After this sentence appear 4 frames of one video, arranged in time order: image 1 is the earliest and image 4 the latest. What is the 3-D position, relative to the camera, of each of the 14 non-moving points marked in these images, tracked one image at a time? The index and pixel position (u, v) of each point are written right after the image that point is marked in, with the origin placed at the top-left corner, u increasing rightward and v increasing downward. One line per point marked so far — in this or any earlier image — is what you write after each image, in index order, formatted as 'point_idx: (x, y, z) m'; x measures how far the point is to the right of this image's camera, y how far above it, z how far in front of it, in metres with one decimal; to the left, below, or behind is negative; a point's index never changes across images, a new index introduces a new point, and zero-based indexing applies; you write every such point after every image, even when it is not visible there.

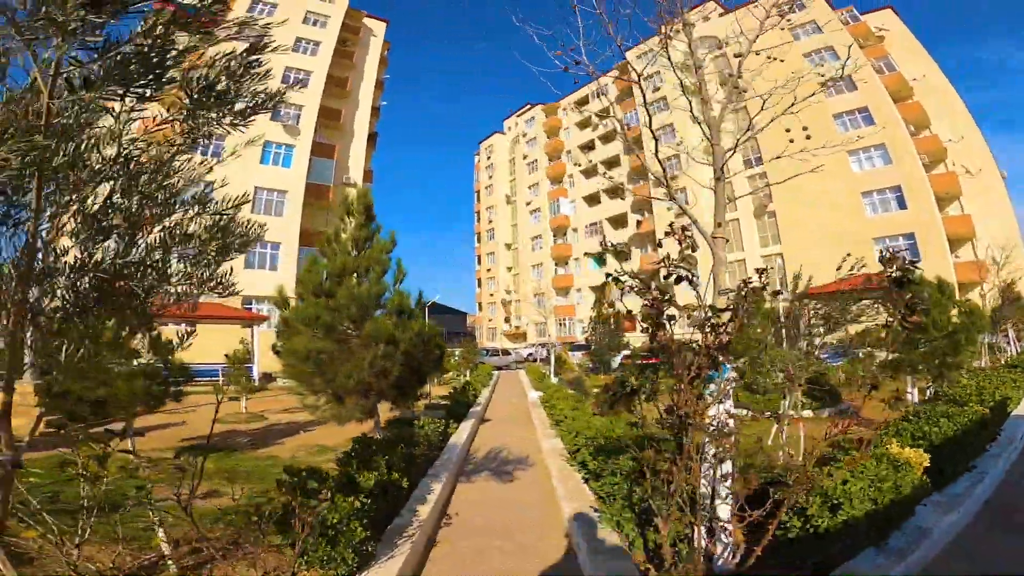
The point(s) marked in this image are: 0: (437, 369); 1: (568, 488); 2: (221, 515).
0: (-1.2, -1.4, +8.6) m
1: (+0.6, -2.1, +5.3) m
2: (-2.7, -2.2, +4.8) m
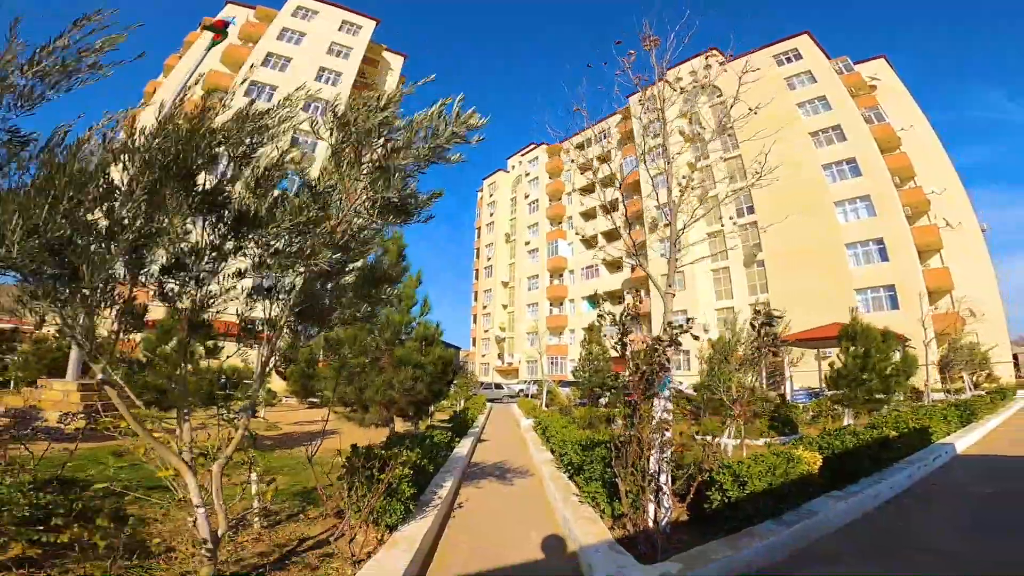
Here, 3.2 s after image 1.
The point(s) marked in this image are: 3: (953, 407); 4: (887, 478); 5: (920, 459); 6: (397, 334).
0: (-1.3, -2.0, +9.8) m
1: (+0.6, -2.5, +6.5) m
2: (-2.8, -2.4, +5.9) m
3: (+11.4, -3.1, +13.0) m
4: (+4.8, -2.4, +6.5) m
5: (+6.3, -2.7, +7.8) m
6: (-2.0, -0.8, +8.6) m
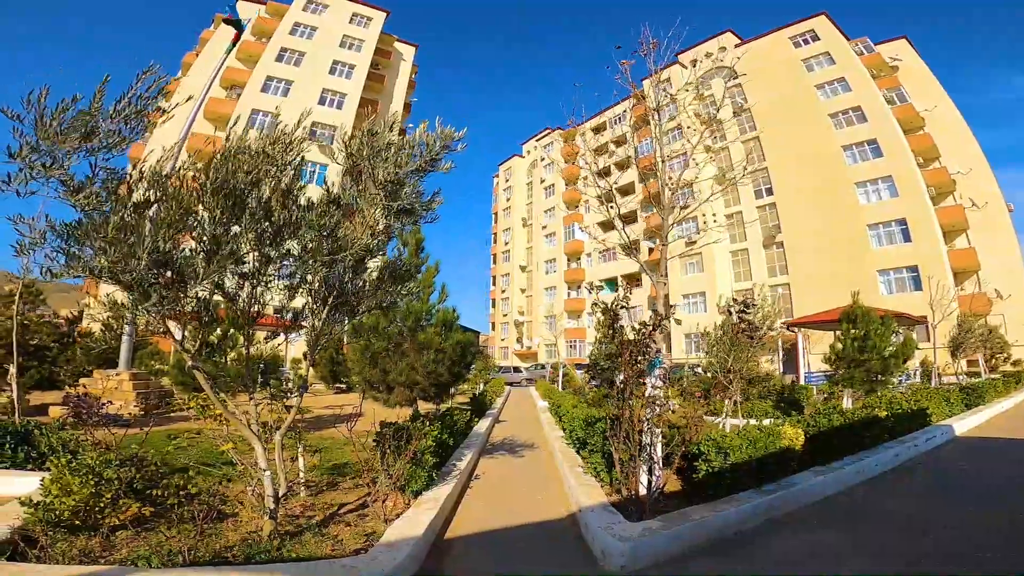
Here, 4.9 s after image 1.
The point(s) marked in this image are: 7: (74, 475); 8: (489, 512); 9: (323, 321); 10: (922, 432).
0: (-1.0, -1.8, +10.4) m
1: (+0.8, -2.4, +7.1) m
2: (-2.6, -2.3, +6.7) m
3: (+11.8, -2.7, +13.2) m
4: (+5.0, -2.3, +6.9) m
5: (+6.6, -2.4, +8.2) m
6: (-1.8, -0.6, +9.2) m
7: (-3.4, -1.5, +4.0) m
8: (-0.2, -2.4, +5.5) m
9: (-2.1, -0.4, +5.5) m
10: (+7.2, -2.5, +8.8) m
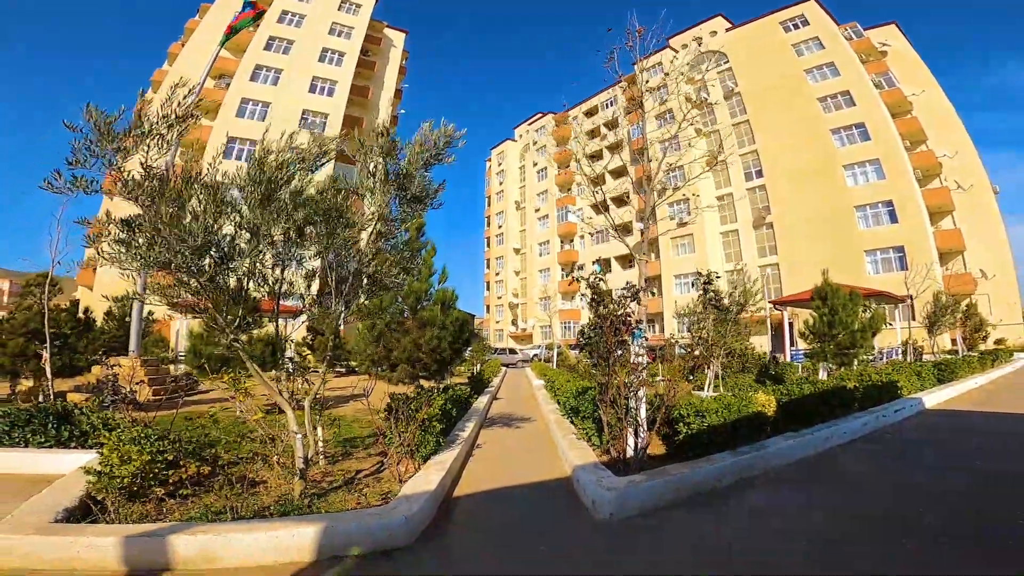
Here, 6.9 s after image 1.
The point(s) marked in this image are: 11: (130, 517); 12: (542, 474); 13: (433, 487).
0: (-1.0, -1.4, +11.0) m
1: (+0.7, -2.1, +7.7) m
2: (-2.6, -2.1, +7.2) m
3: (+11.7, -2.1, +13.9) m
4: (+5.0, -2.0, +7.5) m
5: (+6.5, -2.1, +8.8) m
6: (-1.8, -0.3, +9.7) m
7: (-3.4, -1.4, +4.4) m
8: (-0.2, -2.2, +6.0) m
9: (-2.1, -0.2, +6.0) m
10: (+7.1, -2.1, +9.4) m
11: (-3.1, -1.8, +4.0) m
12: (+0.3, -2.2, +6.1) m
13: (-0.7, -1.9, +4.7) m
